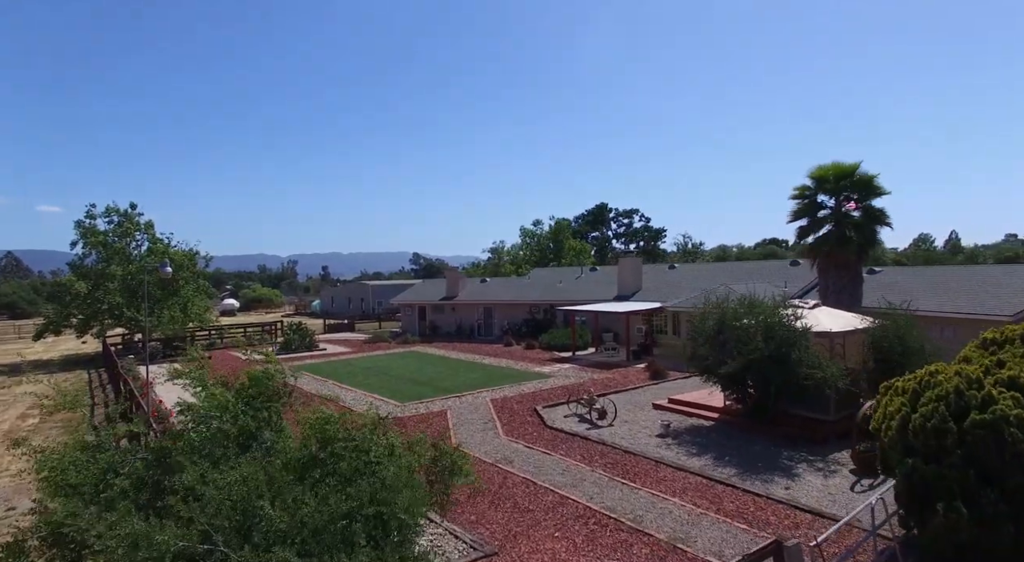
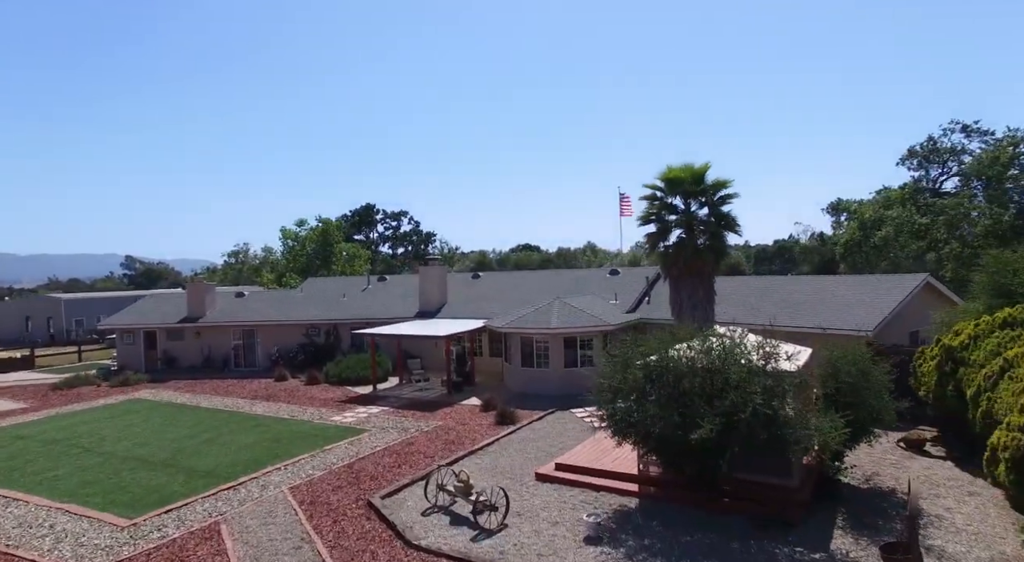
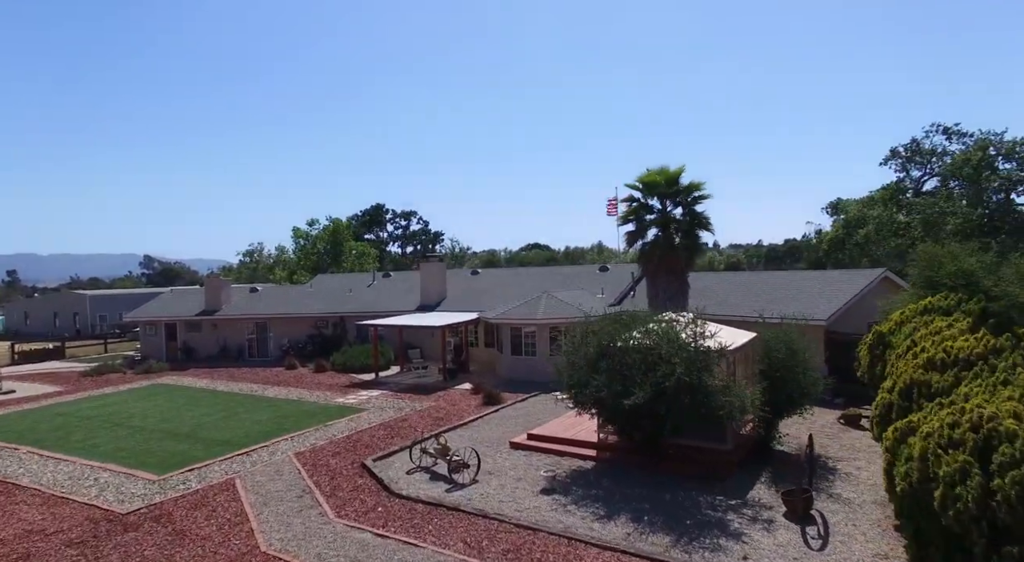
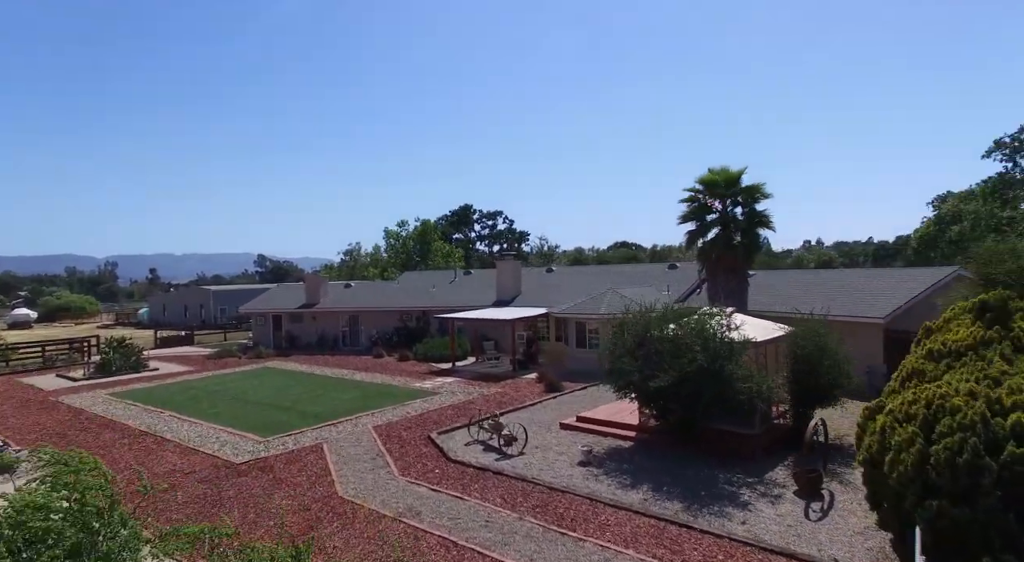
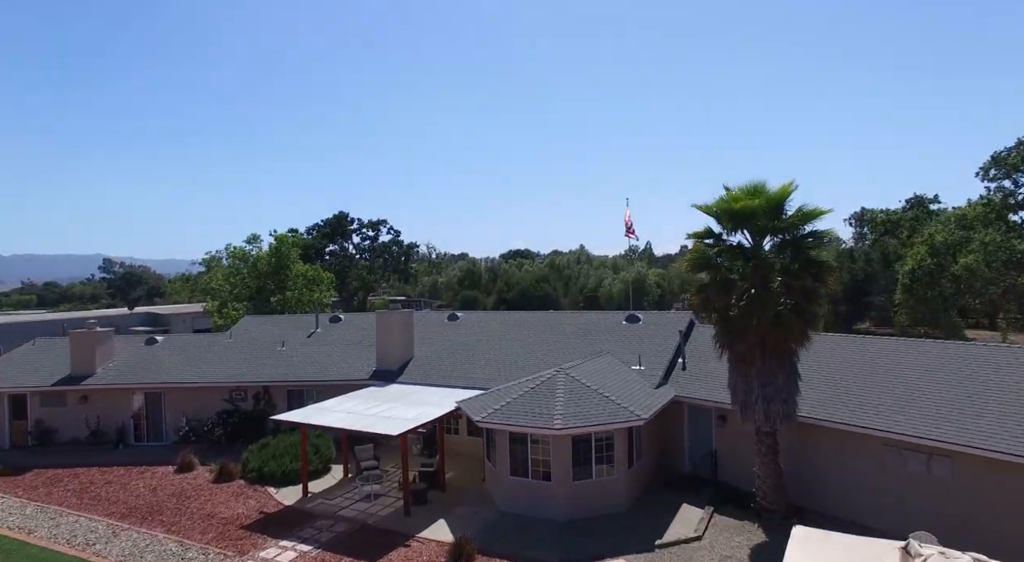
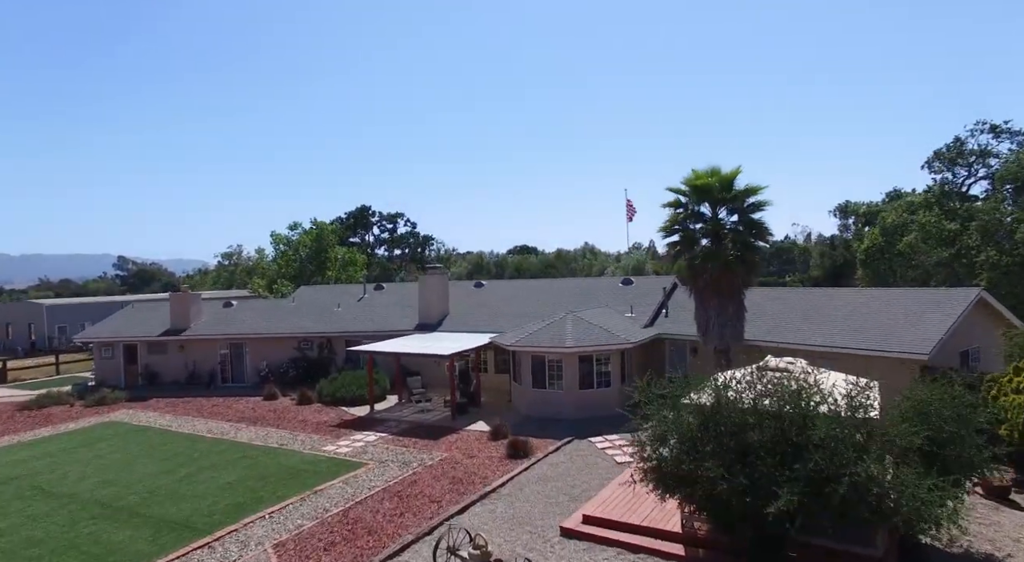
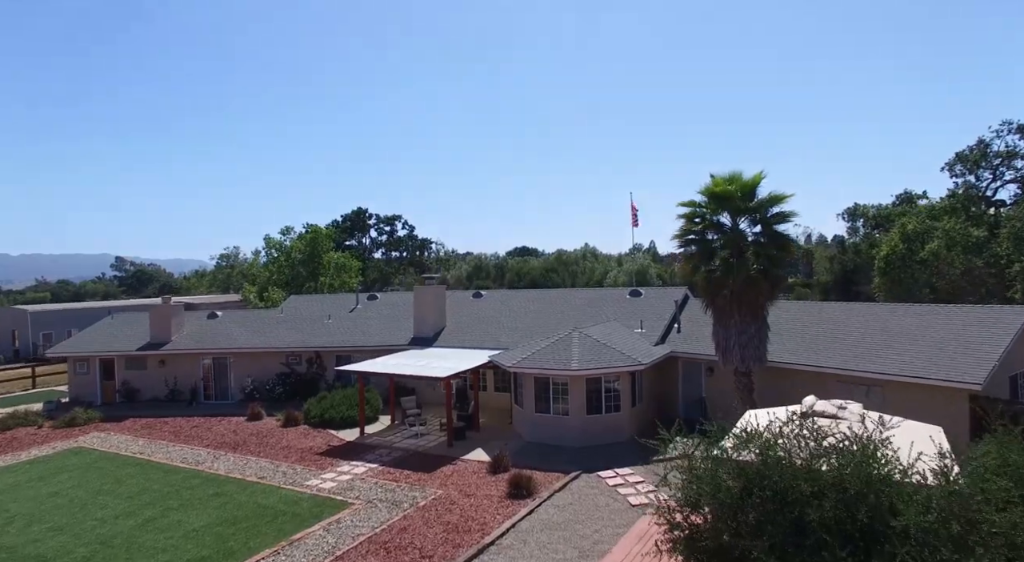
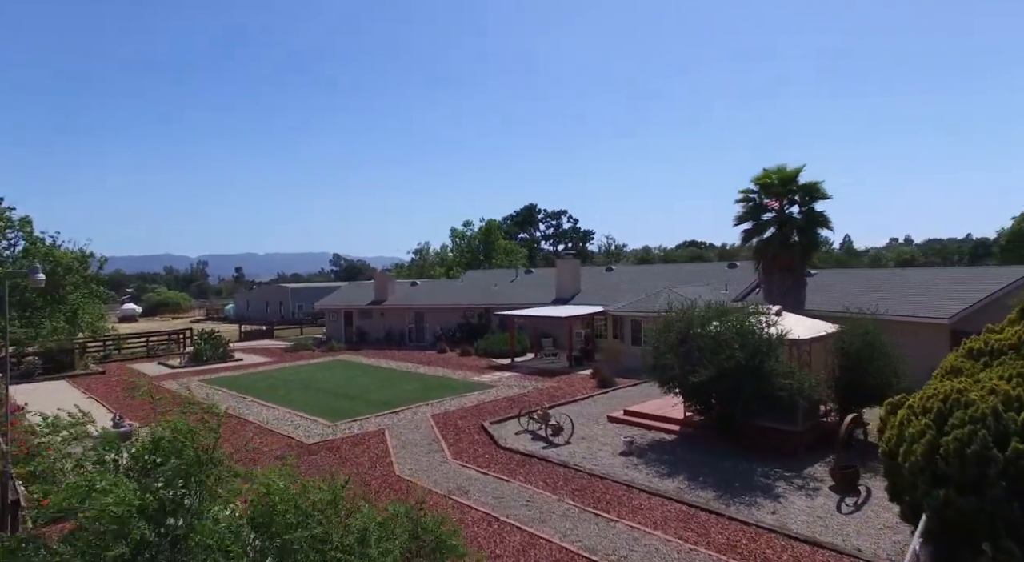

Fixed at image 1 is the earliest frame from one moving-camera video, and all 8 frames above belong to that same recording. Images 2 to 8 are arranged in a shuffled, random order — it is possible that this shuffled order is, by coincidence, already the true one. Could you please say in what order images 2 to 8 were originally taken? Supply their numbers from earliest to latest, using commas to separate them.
8, 4, 3, 2, 6, 7, 5
